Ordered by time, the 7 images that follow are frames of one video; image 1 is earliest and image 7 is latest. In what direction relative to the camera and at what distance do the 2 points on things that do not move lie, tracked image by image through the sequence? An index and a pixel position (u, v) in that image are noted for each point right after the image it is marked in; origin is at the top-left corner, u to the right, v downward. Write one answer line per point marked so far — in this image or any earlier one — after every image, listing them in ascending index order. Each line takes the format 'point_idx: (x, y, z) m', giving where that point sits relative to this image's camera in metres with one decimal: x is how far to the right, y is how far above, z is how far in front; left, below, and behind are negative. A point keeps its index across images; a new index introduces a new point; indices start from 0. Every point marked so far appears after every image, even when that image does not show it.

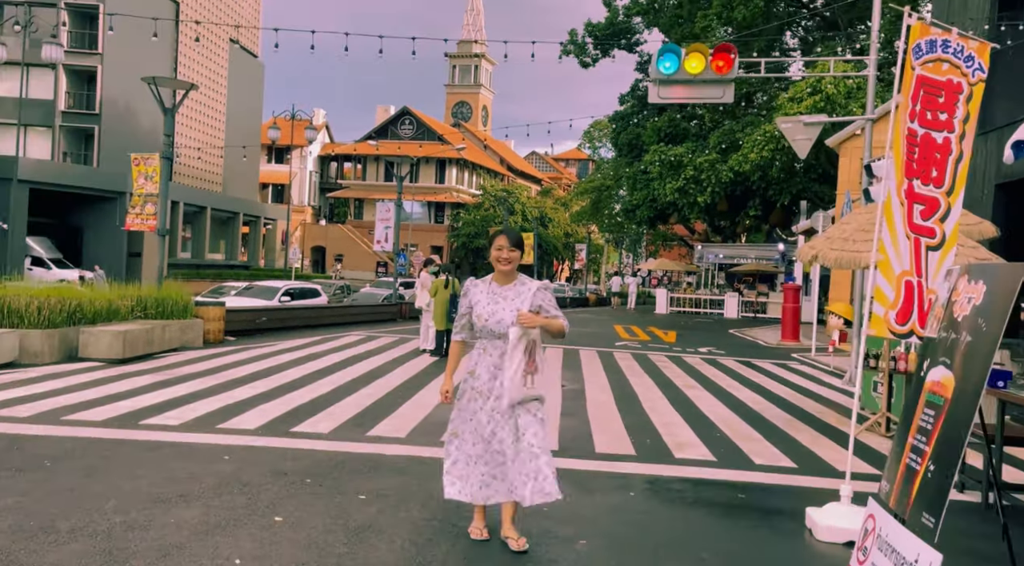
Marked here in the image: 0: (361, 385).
0: (-1.9, -1.3, +10.6) m
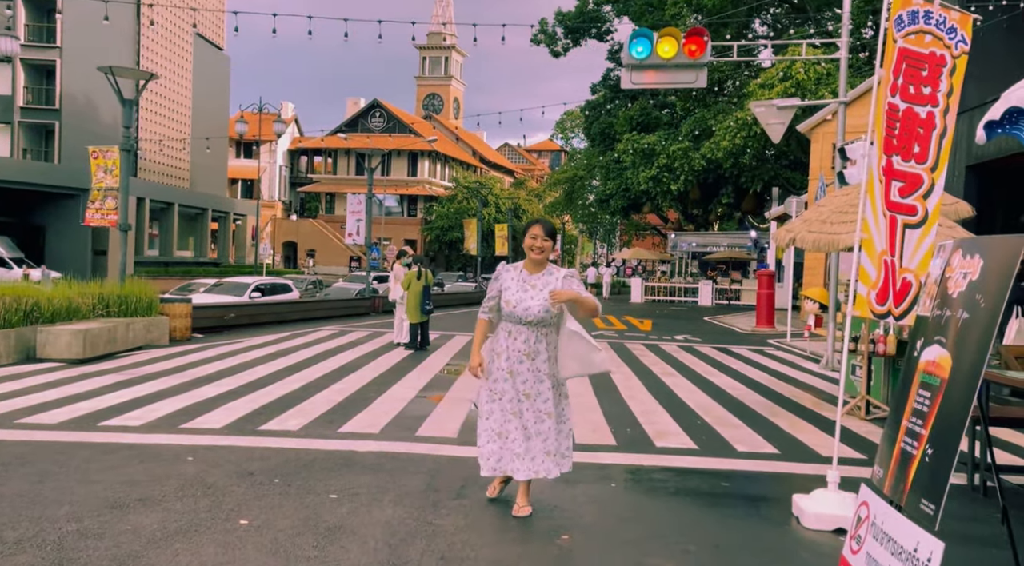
0: (-2.2, -1.2, +10.3) m
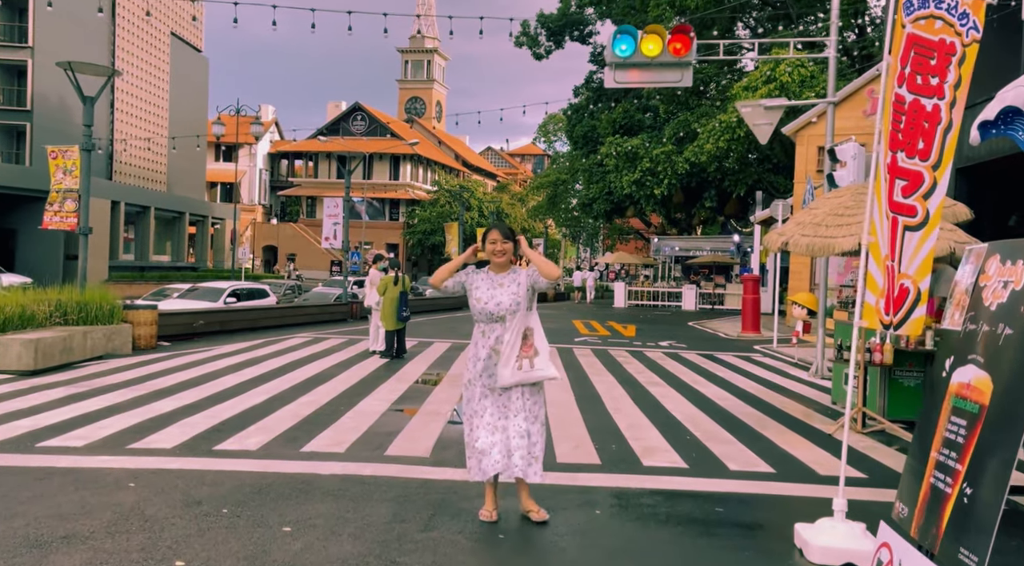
0: (-2.4, -1.2, +9.8) m
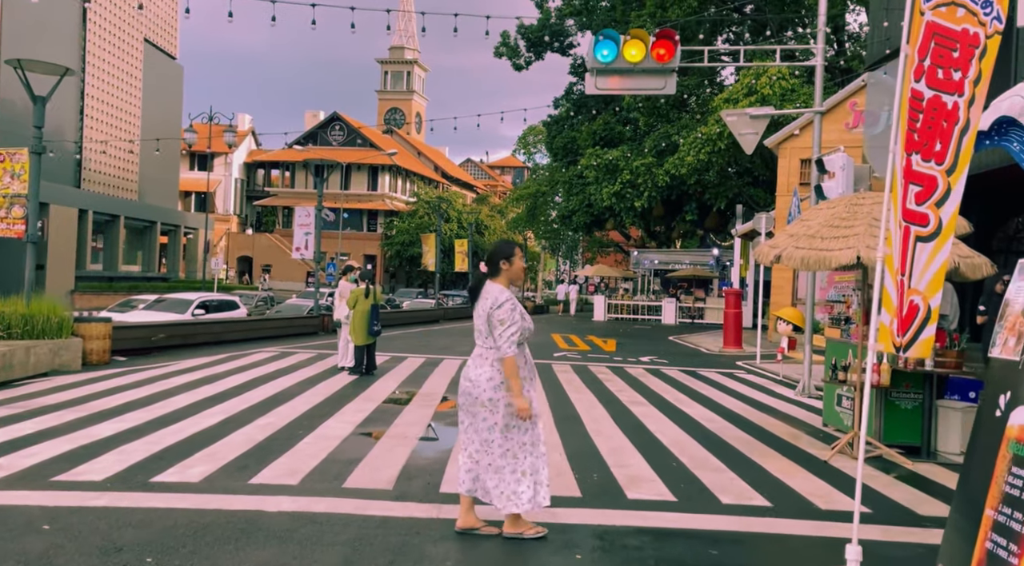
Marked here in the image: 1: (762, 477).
0: (-2.7, -1.4, +9.1) m
1: (+2.1, -1.6, +7.1) m
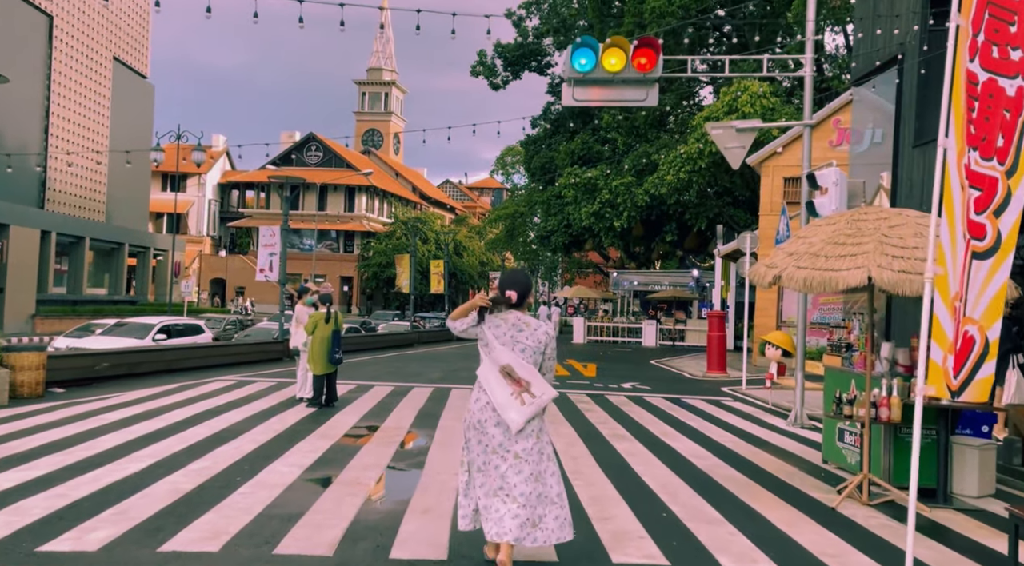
0: (-3.0, -1.6, +8.1) m
1: (+1.8, -1.8, +6.2) m
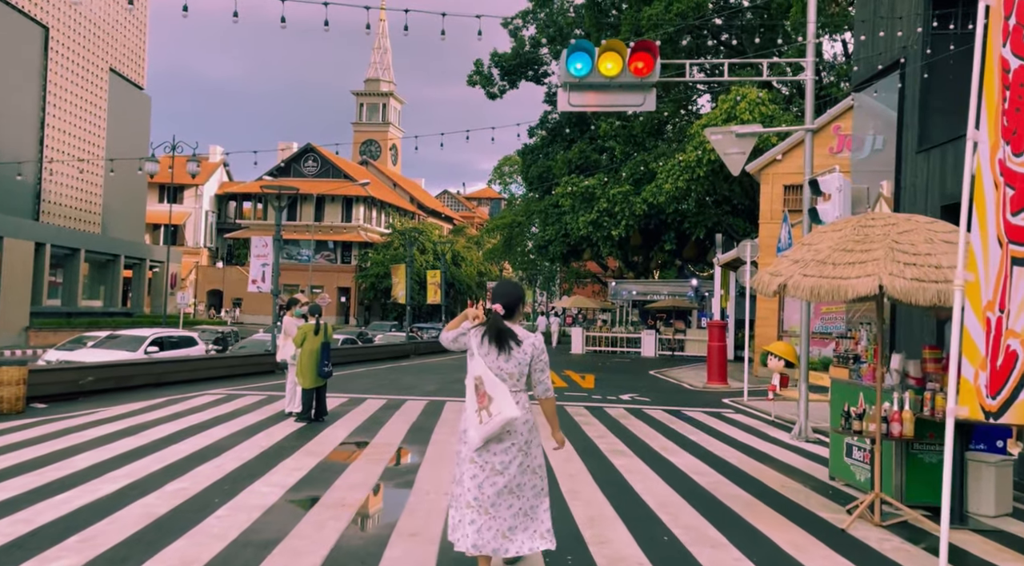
0: (-3.0, -1.7, +7.7) m
1: (+1.8, -1.8, +5.8) m
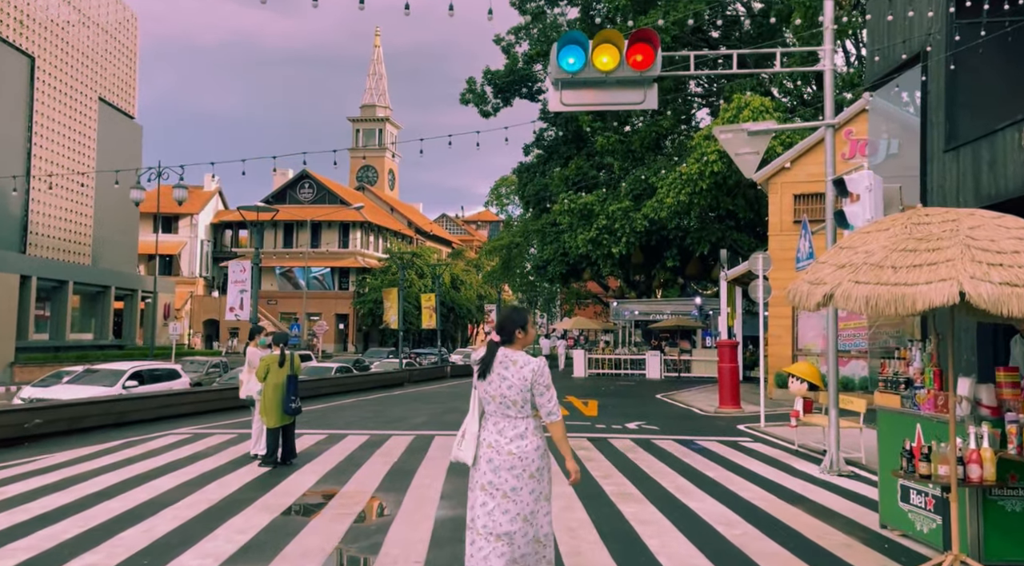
0: (-3.1, -1.9, +6.3) m
1: (+1.7, -1.9, +4.5) m
